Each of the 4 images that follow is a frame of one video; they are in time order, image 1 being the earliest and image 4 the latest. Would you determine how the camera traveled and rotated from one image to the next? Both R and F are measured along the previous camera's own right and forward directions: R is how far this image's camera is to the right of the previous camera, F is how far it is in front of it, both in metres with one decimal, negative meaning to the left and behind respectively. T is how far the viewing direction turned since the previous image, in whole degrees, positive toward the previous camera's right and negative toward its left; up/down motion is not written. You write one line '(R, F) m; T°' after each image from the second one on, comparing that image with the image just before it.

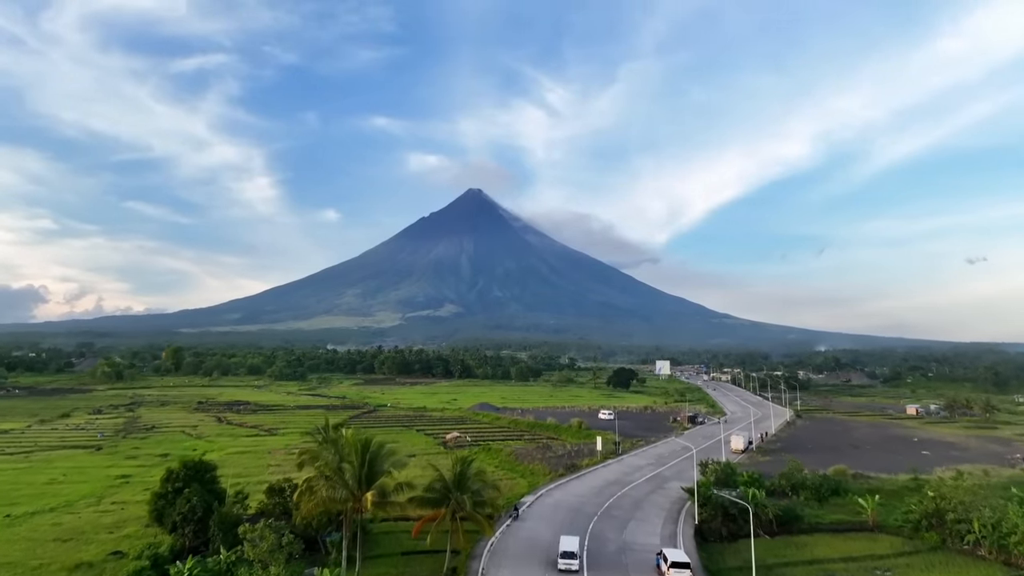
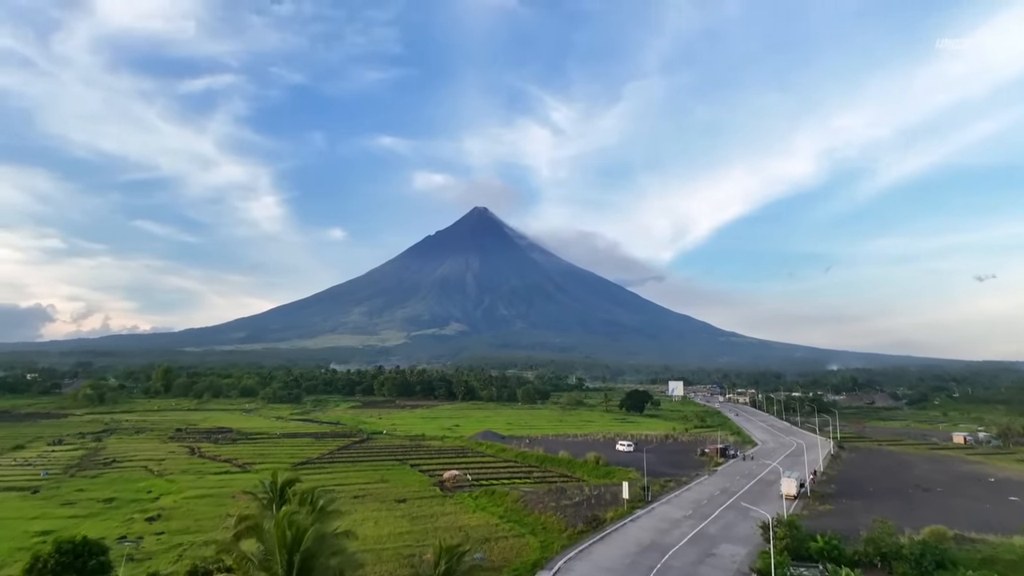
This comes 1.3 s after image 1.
(-0.1, +5.5) m; 0°
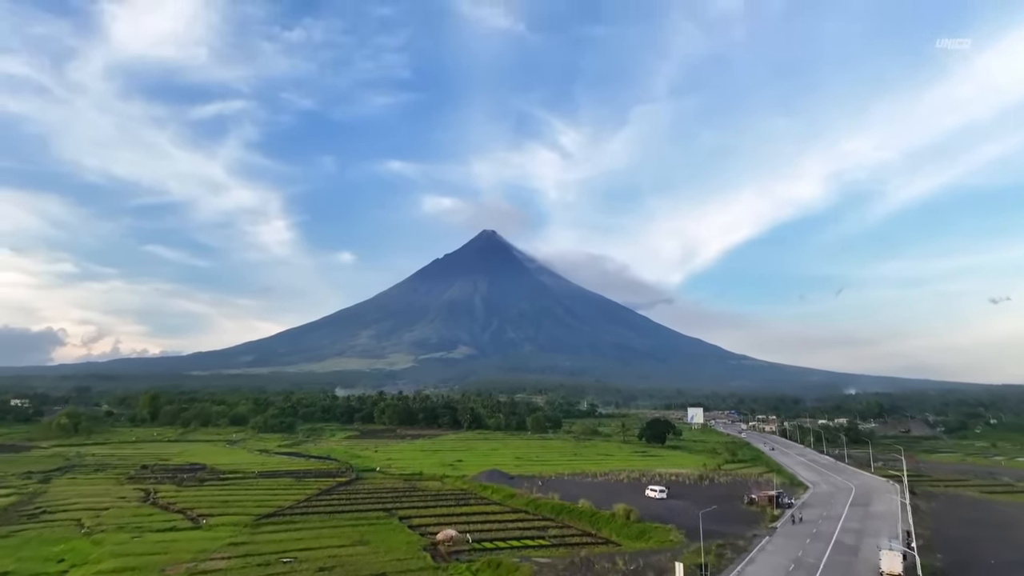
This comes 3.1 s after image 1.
(-0.1, +7.0) m; -1°
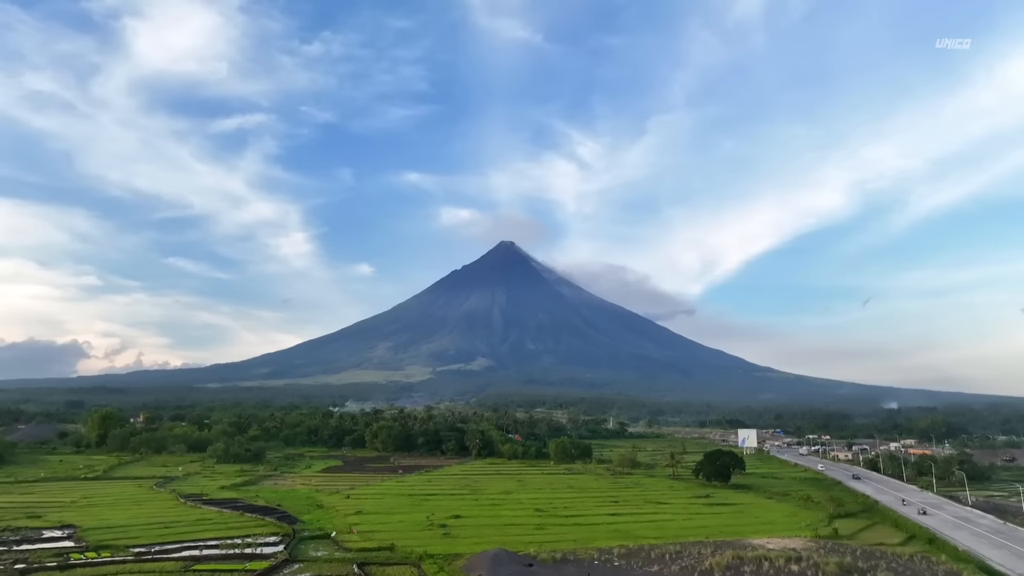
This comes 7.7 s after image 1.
(0.0, +18.6) m; -2°
